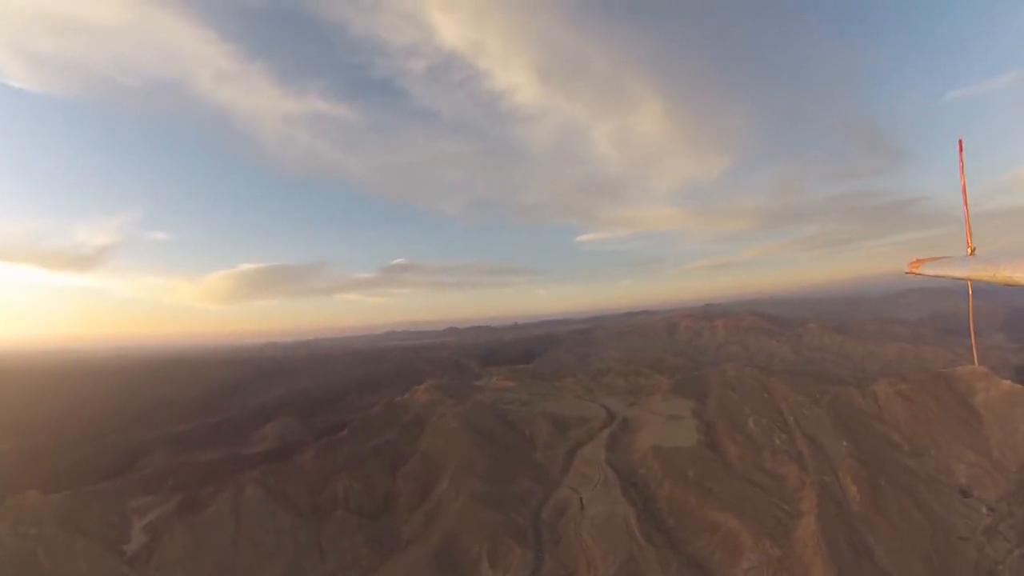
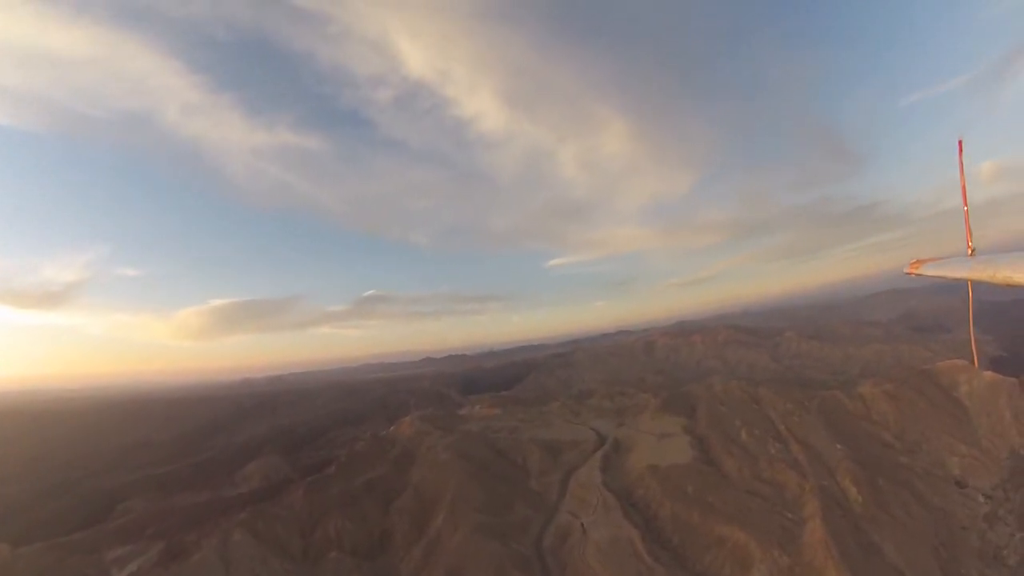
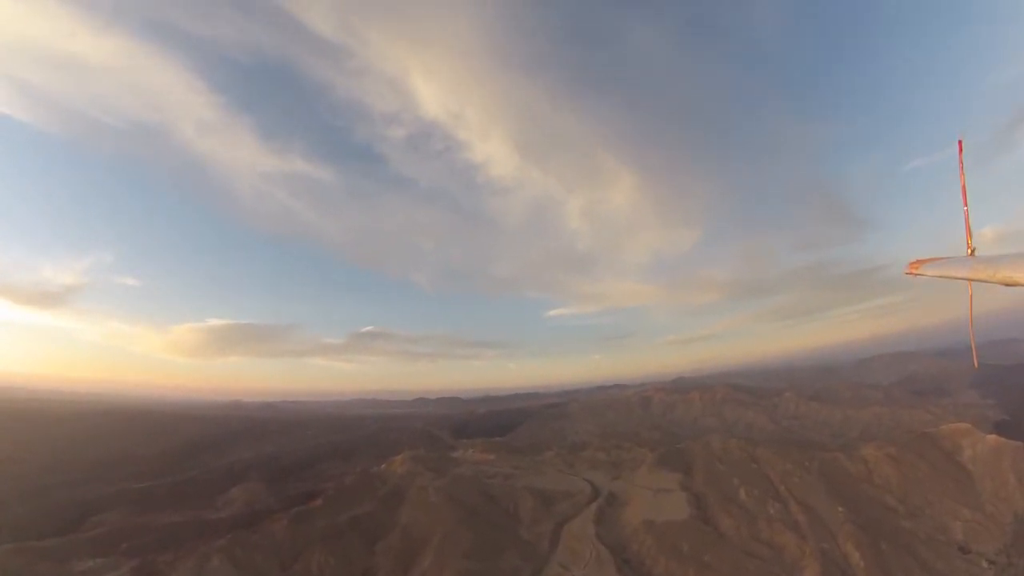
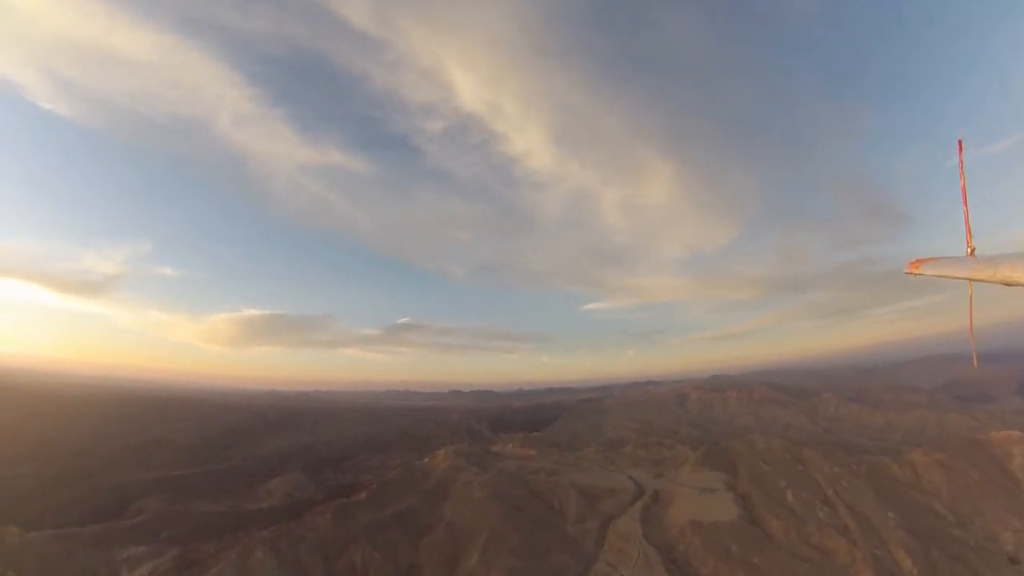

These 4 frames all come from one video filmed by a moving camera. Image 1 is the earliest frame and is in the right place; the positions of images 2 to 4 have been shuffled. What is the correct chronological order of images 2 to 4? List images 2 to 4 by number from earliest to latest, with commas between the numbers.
2, 3, 4
